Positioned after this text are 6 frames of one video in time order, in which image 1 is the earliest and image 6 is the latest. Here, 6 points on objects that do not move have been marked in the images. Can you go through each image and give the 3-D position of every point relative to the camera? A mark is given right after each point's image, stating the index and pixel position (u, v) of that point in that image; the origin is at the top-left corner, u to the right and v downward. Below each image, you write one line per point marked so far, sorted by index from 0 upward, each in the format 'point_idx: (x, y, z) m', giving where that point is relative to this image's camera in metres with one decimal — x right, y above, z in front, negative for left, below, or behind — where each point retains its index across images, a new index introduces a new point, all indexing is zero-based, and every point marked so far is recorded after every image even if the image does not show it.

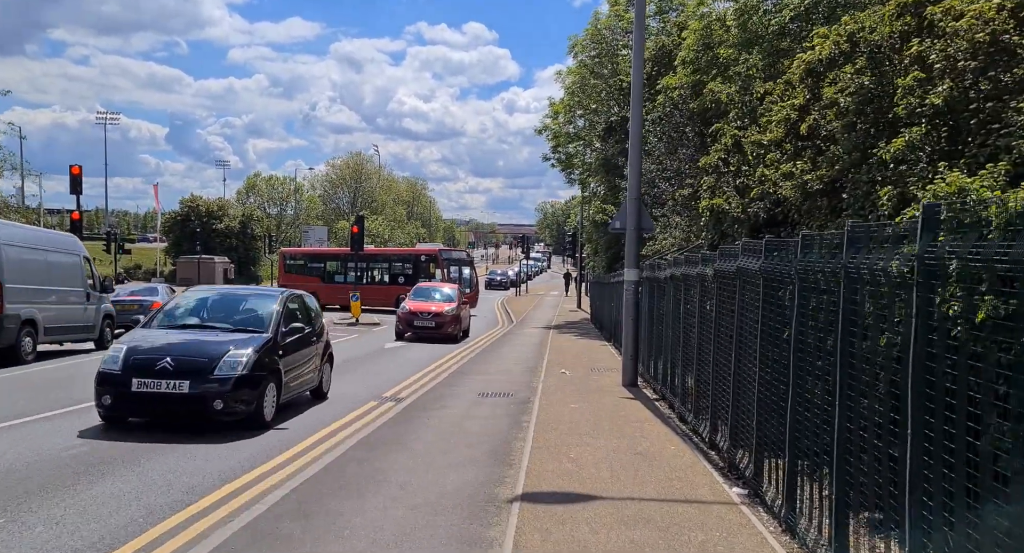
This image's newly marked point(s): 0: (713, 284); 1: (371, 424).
0: (+2.3, -0.1, +8.9) m
1: (-1.8, -1.9, +10.2) m
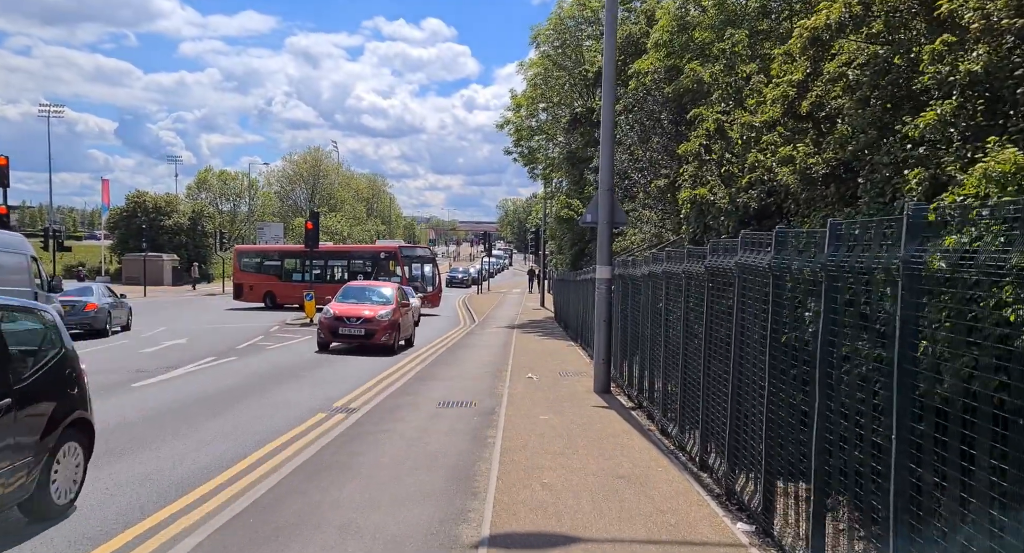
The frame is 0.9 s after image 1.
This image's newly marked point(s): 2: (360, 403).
0: (+1.9, -0.1, +8.0) m
1: (-2.2, -1.9, +9.1) m
2: (-2.2, -1.9, +11.4) m
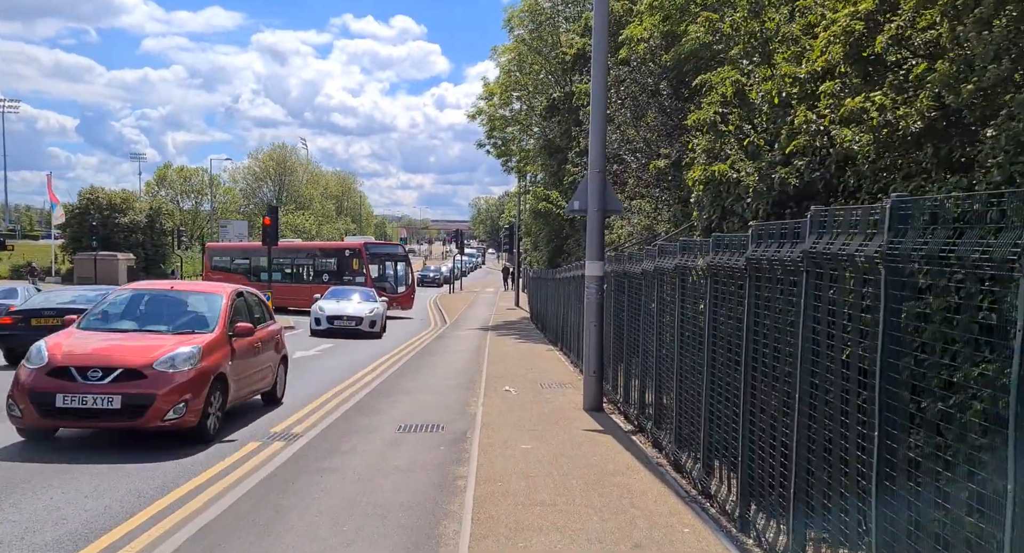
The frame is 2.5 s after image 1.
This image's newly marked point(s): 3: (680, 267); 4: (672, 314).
0: (+1.7, 0.0, +6.2) m
1: (-2.4, -1.9, +7.1) m
2: (-2.5, -1.8, +9.5) m
3: (+1.6, +0.1, +7.4) m
4: (+1.6, -0.4, +7.8) m
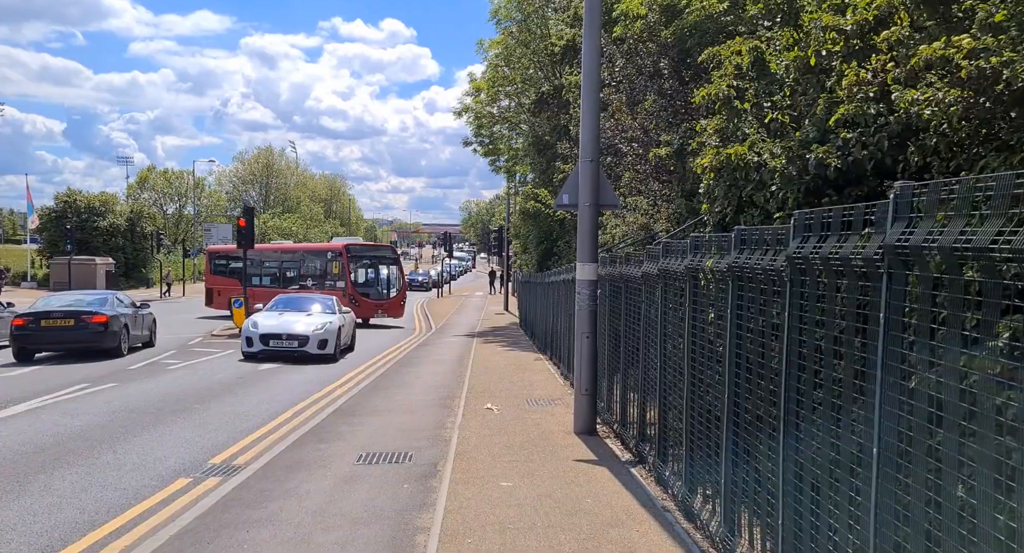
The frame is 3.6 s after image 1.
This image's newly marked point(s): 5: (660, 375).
0: (+1.5, -0.1, +4.9) m
1: (-2.6, -1.9, +5.8) m
2: (-2.8, -1.9, +8.1) m
3: (+1.4, +0.1, +6.1) m
4: (+1.4, -0.4, +6.5) m
5: (+1.4, -0.9, +7.1) m
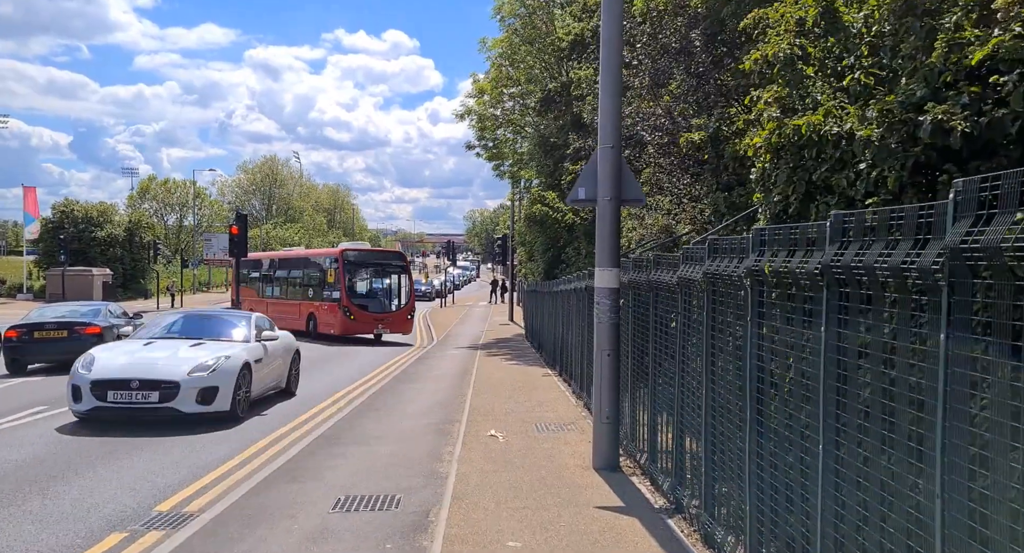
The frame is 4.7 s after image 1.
0: (+1.6, -0.1, +3.6) m
1: (-2.6, -2.0, +4.4) m
2: (-2.7, -2.0, +6.8) m
3: (+1.5, 0.0, +4.8) m
4: (+1.5, -0.5, +5.1) m
5: (+1.4, -0.9, +5.7) m
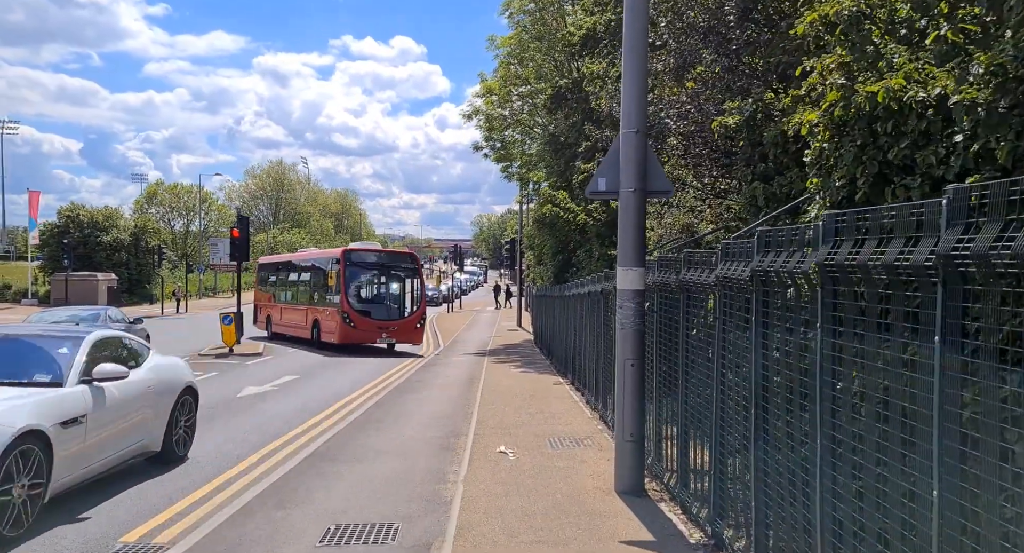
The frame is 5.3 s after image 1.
0: (+1.6, 0.0, +2.7) m
1: (-2.5, -2.0, +3.6) m
2: (-2.6, -2.0, +6.0) m
3: (+1.6, 0.0, +3.9) m
4: (+1.6, -0.4, +4.3) m
5: (+1.5, -0.9, +4.9) m
